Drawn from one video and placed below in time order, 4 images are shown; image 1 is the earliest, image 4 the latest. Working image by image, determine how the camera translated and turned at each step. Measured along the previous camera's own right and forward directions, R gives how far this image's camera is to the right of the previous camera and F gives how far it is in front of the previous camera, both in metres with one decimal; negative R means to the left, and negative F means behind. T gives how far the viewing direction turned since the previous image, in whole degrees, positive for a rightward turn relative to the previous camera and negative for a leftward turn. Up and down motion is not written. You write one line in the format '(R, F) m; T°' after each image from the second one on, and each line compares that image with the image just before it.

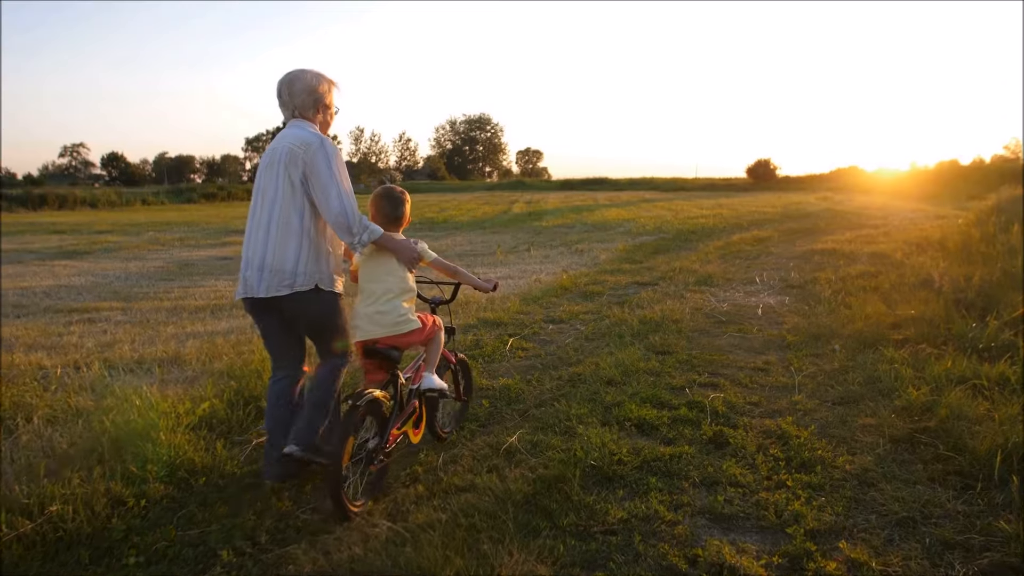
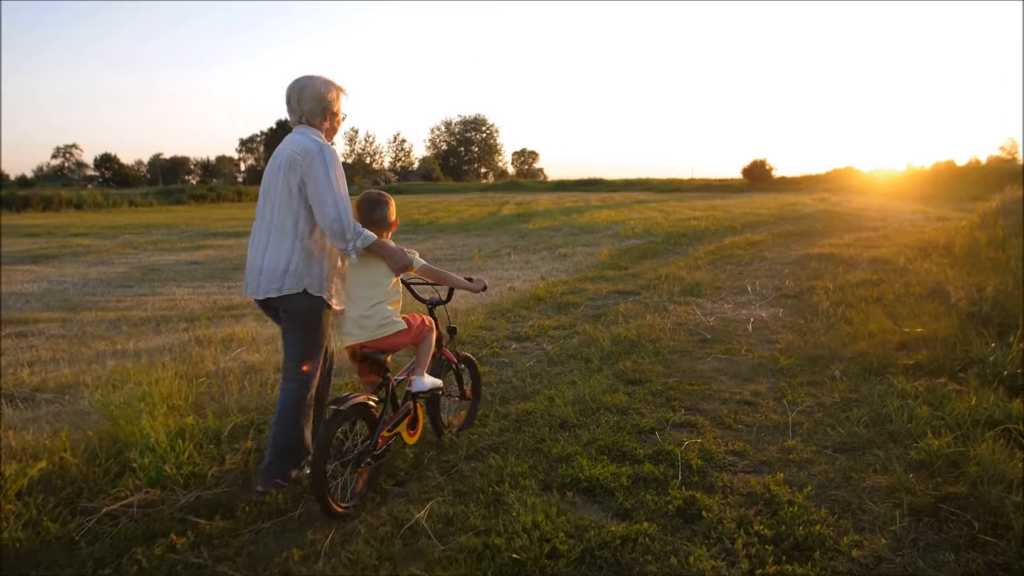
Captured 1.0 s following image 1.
(+0.4, +0.8) m; 0°
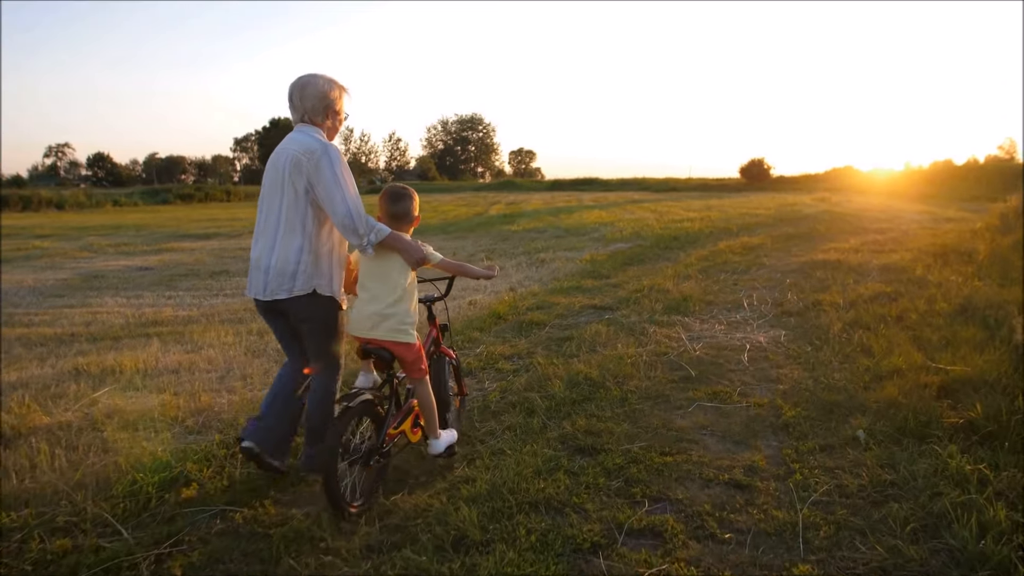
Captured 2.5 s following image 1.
(+0.5, +1.2) m; 0°
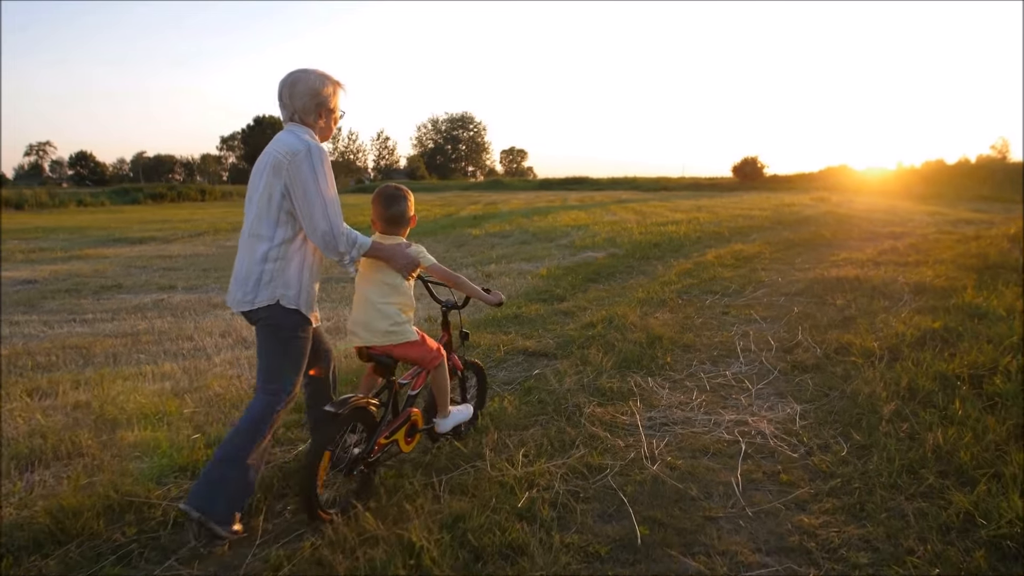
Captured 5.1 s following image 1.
(+0.8, +2.2) m; +1°
